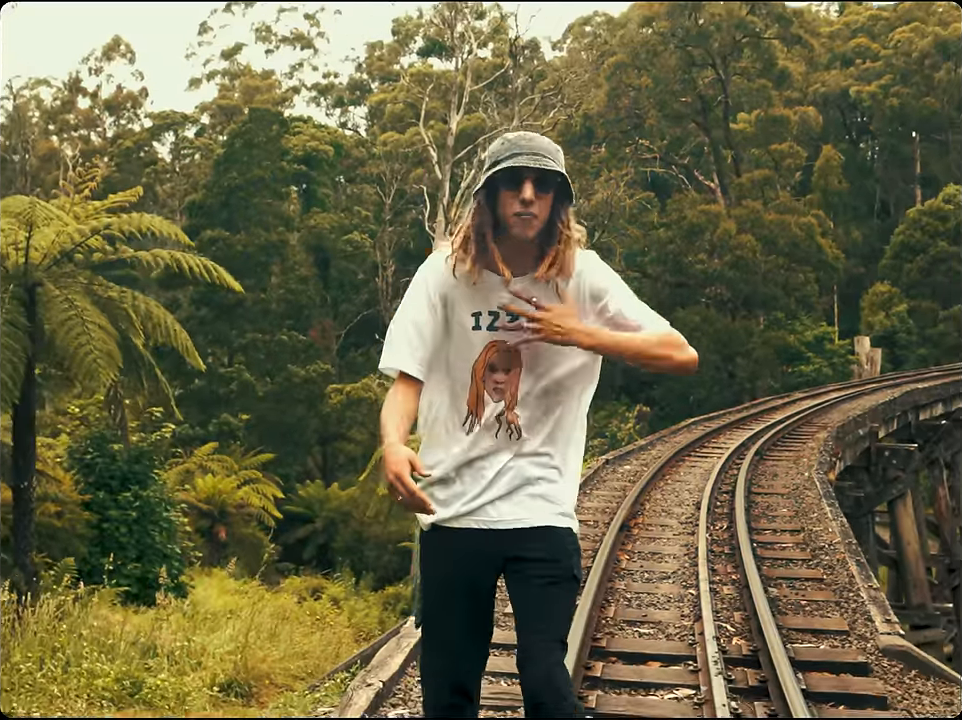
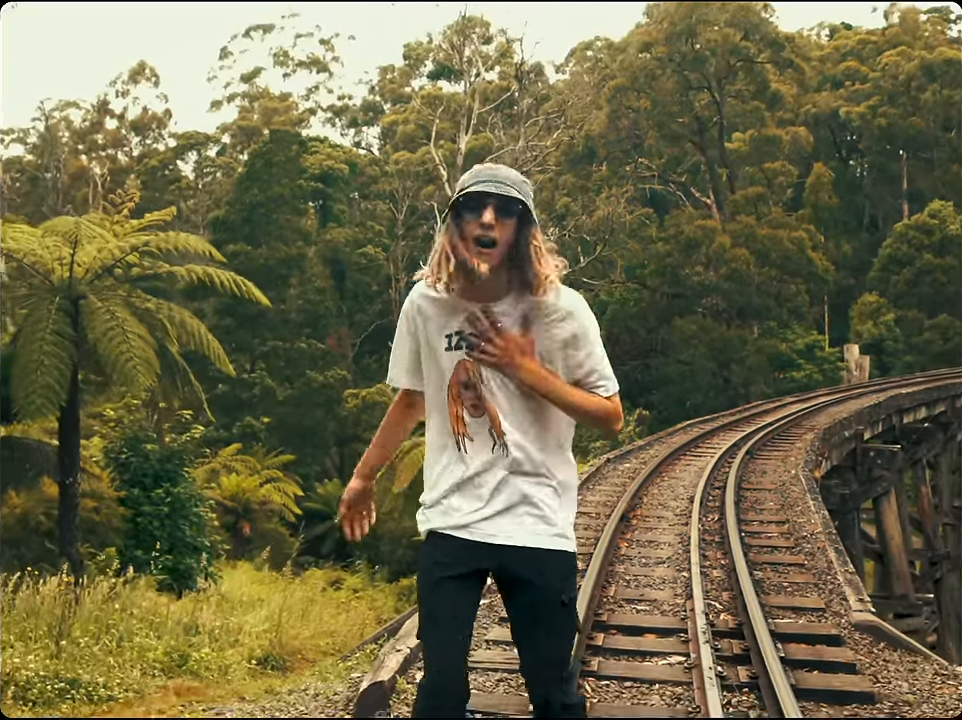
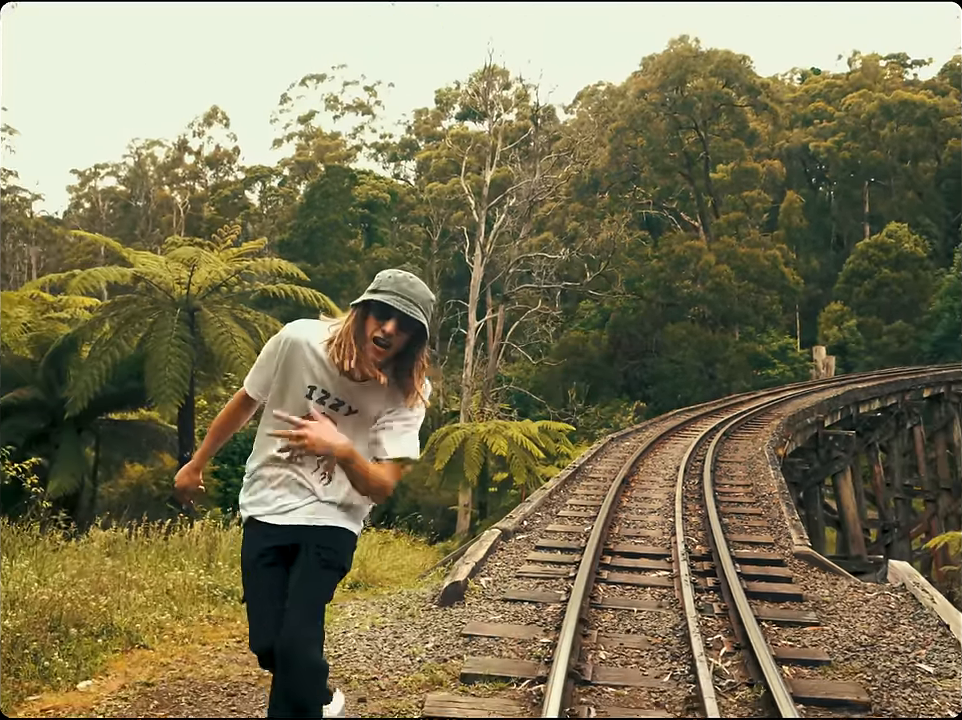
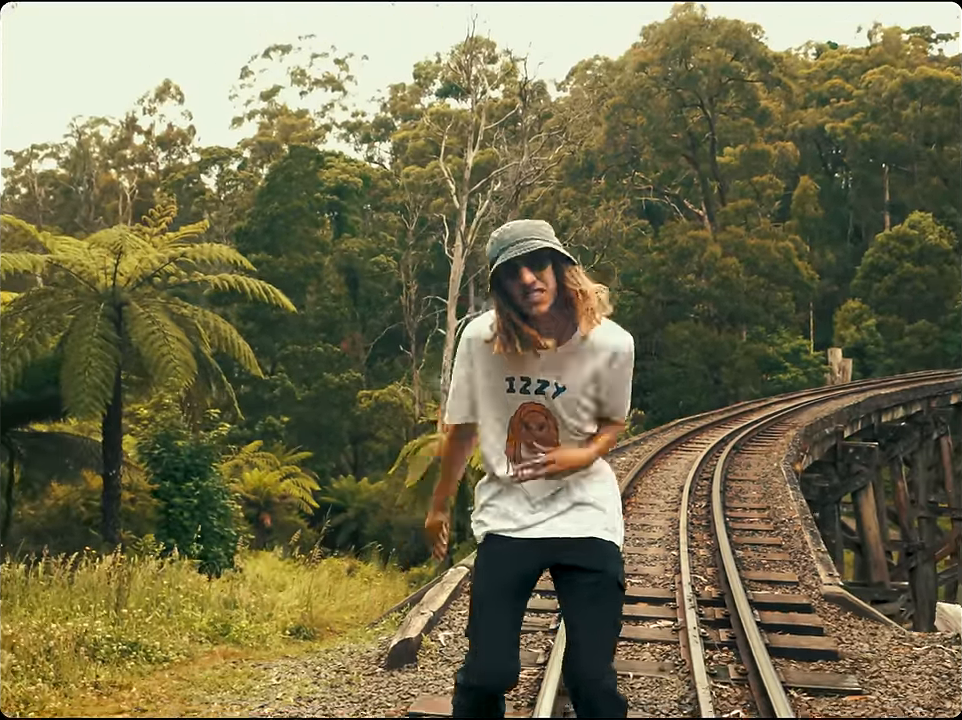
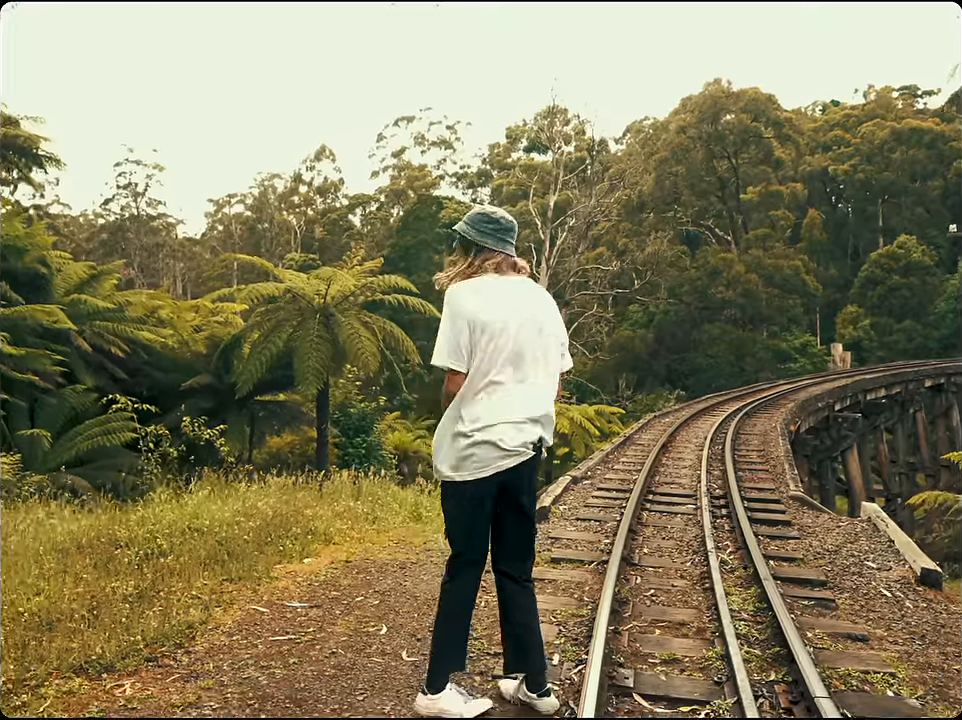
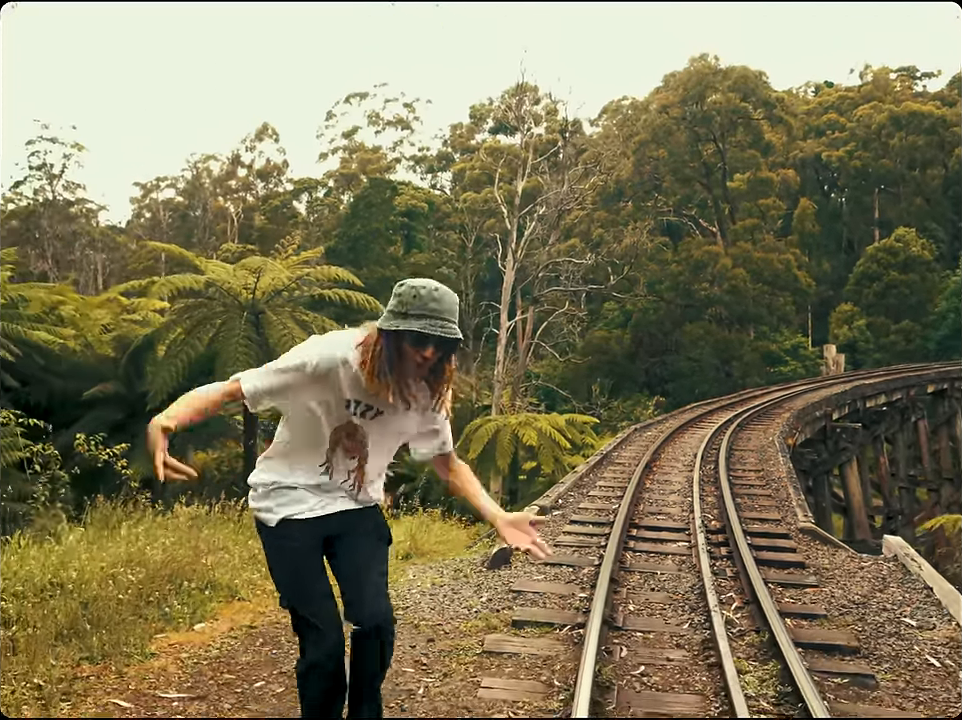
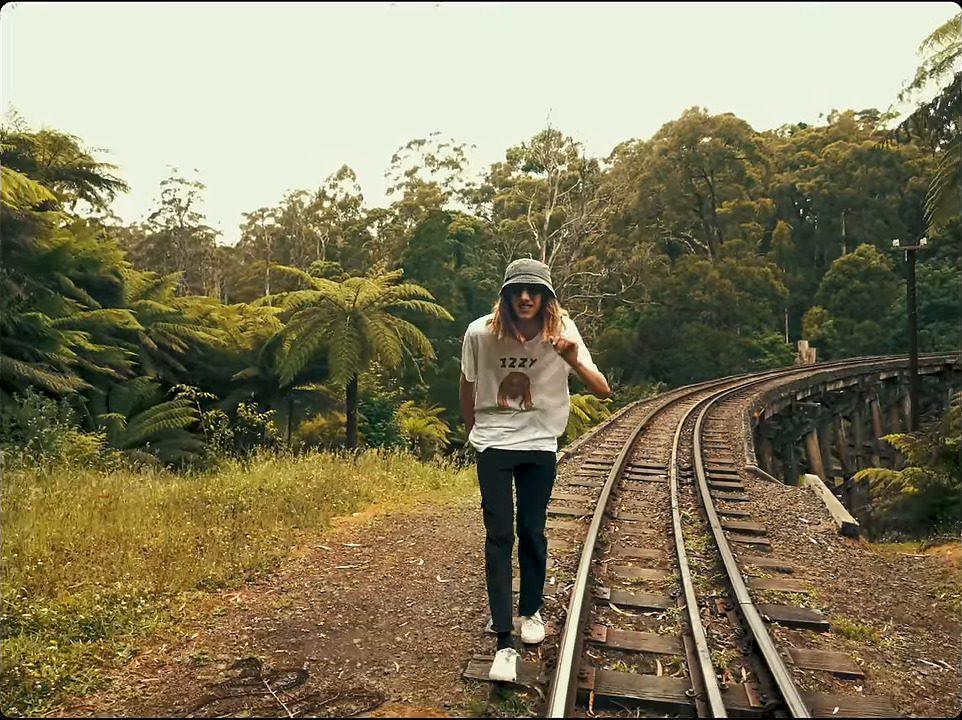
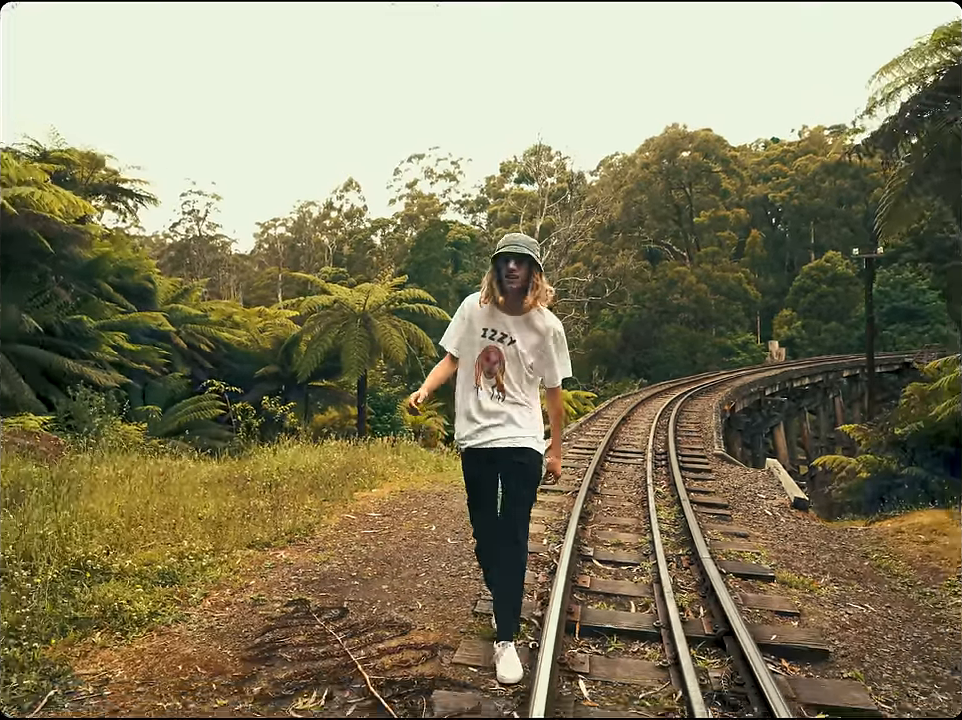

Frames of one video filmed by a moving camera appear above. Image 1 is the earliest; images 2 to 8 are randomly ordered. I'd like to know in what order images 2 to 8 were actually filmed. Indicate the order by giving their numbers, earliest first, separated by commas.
2, 4, 3, 6, 5, 7, 8
